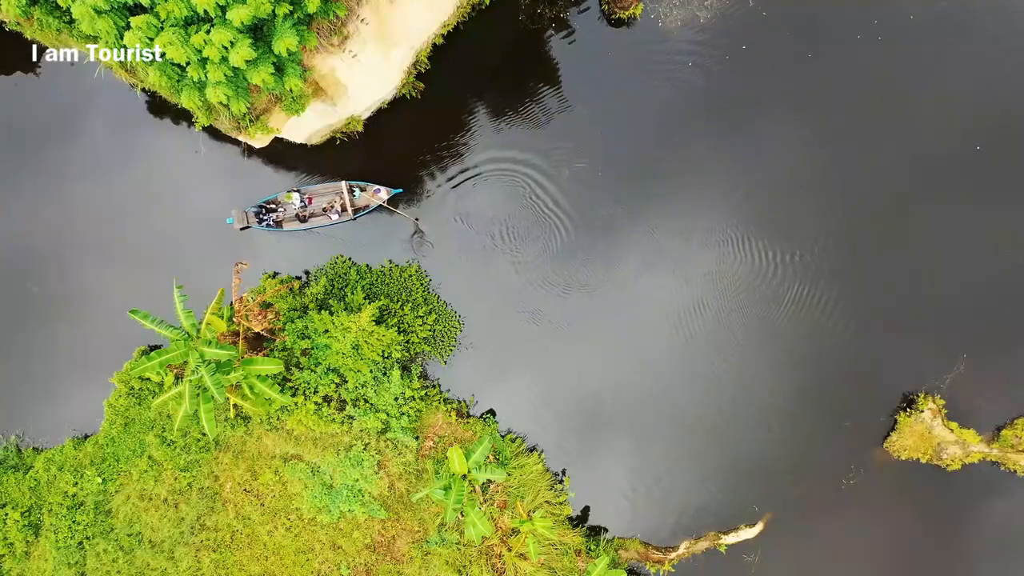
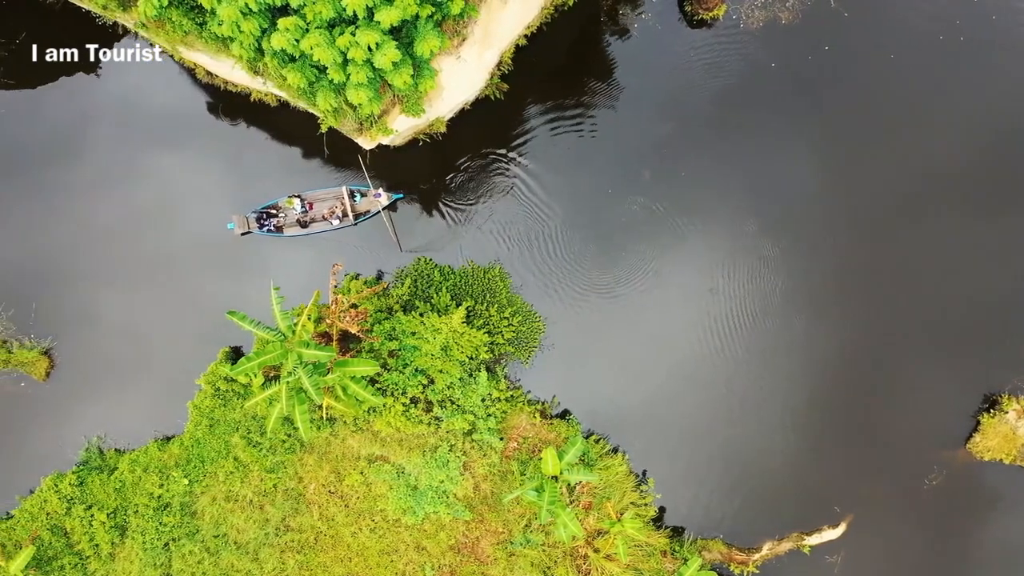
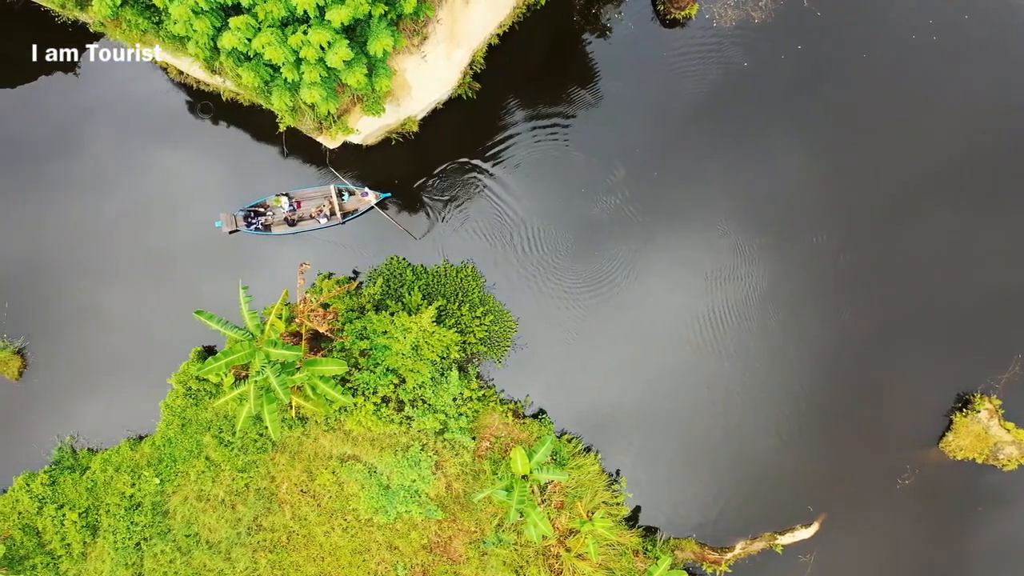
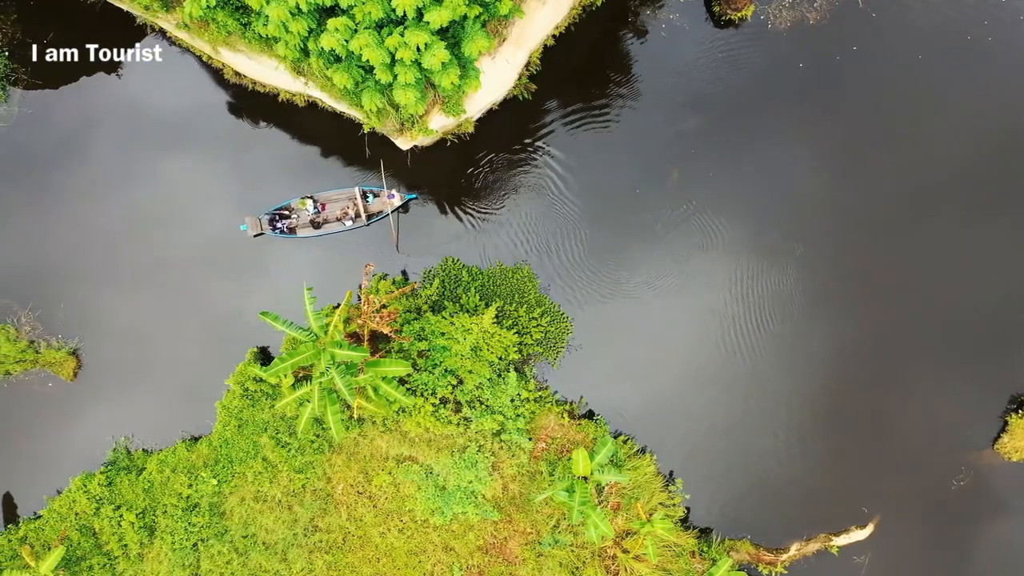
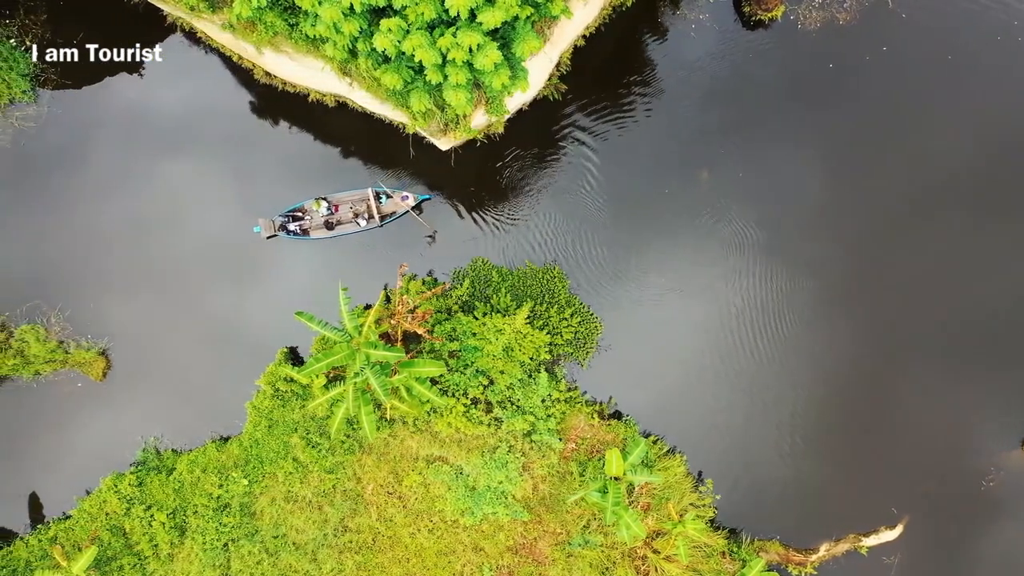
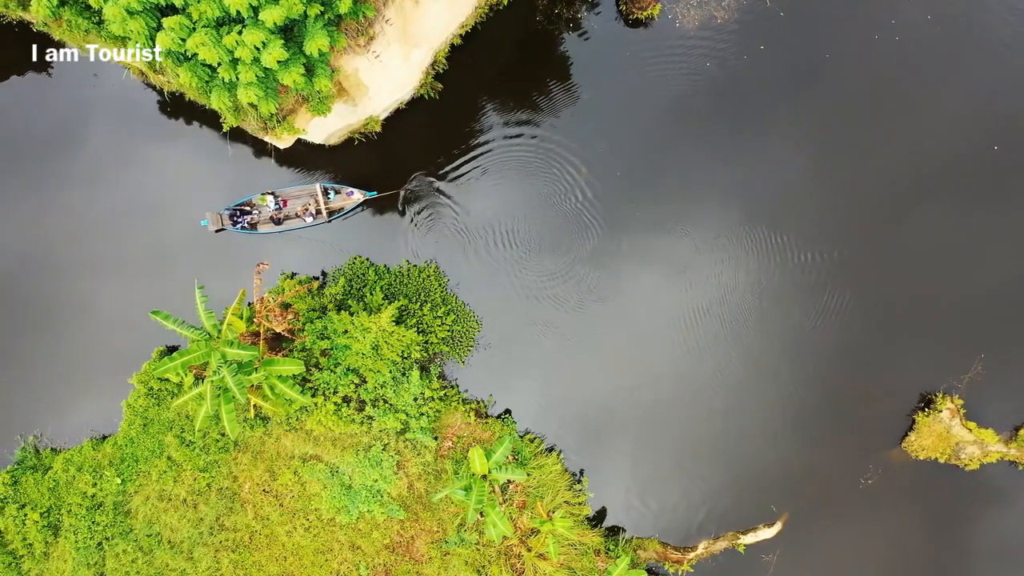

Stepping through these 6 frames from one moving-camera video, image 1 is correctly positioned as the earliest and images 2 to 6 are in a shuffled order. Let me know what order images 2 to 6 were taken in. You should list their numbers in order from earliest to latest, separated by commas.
6, 3, 2, 4, 5
